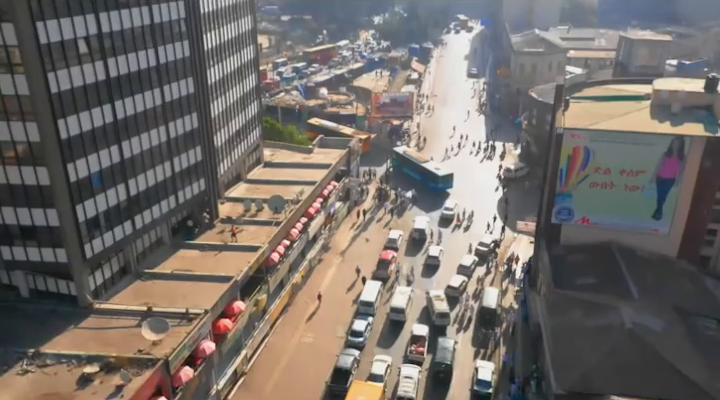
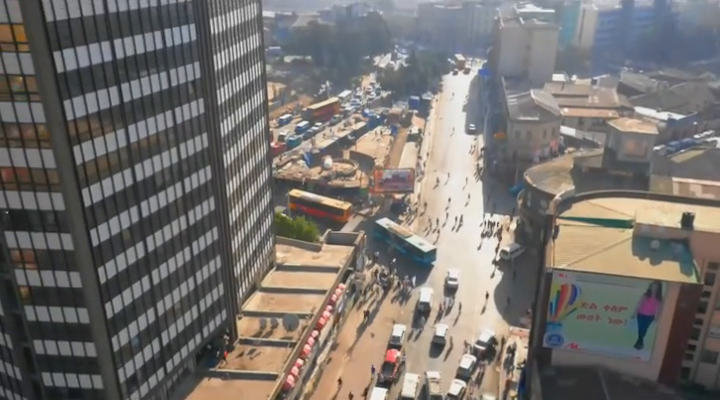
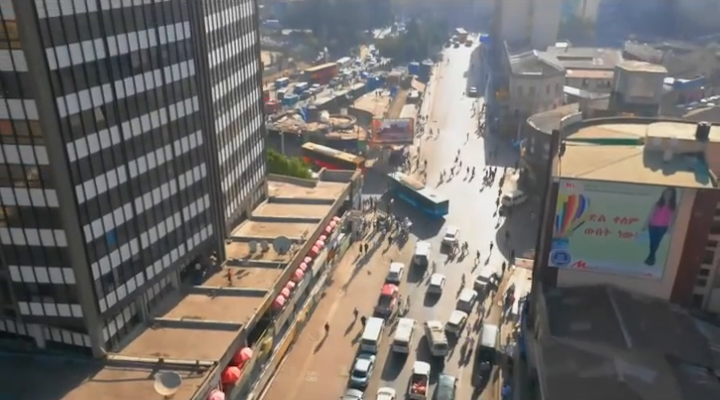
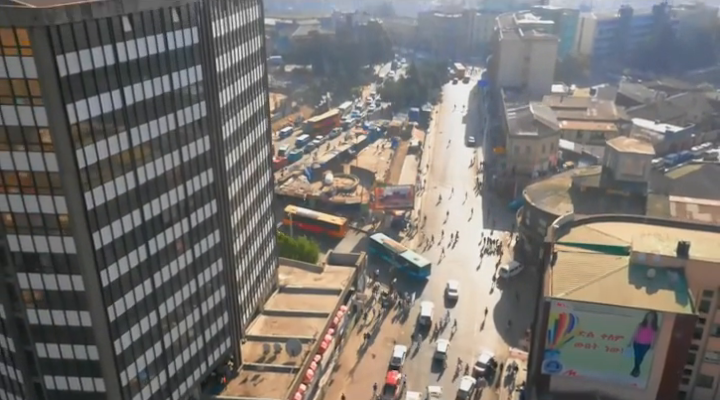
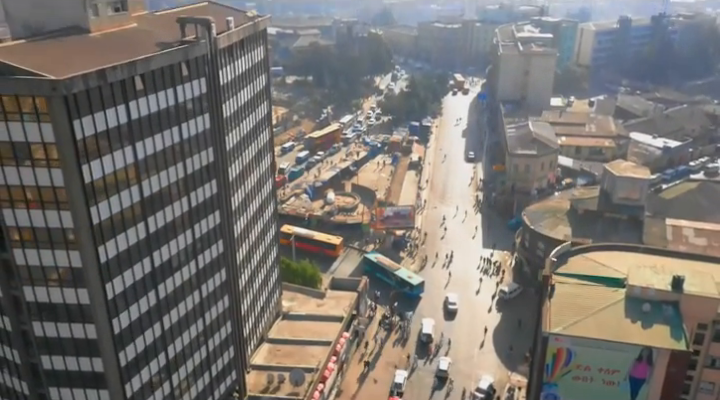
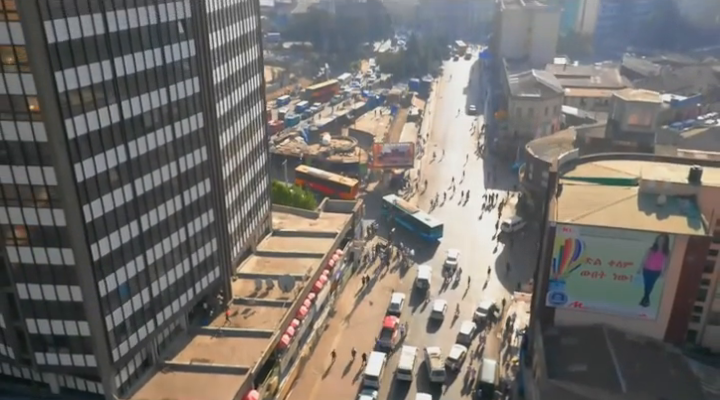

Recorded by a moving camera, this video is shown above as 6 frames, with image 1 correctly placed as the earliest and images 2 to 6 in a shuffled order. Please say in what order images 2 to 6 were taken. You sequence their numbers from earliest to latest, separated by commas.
3, 6, 2, 4, 5
